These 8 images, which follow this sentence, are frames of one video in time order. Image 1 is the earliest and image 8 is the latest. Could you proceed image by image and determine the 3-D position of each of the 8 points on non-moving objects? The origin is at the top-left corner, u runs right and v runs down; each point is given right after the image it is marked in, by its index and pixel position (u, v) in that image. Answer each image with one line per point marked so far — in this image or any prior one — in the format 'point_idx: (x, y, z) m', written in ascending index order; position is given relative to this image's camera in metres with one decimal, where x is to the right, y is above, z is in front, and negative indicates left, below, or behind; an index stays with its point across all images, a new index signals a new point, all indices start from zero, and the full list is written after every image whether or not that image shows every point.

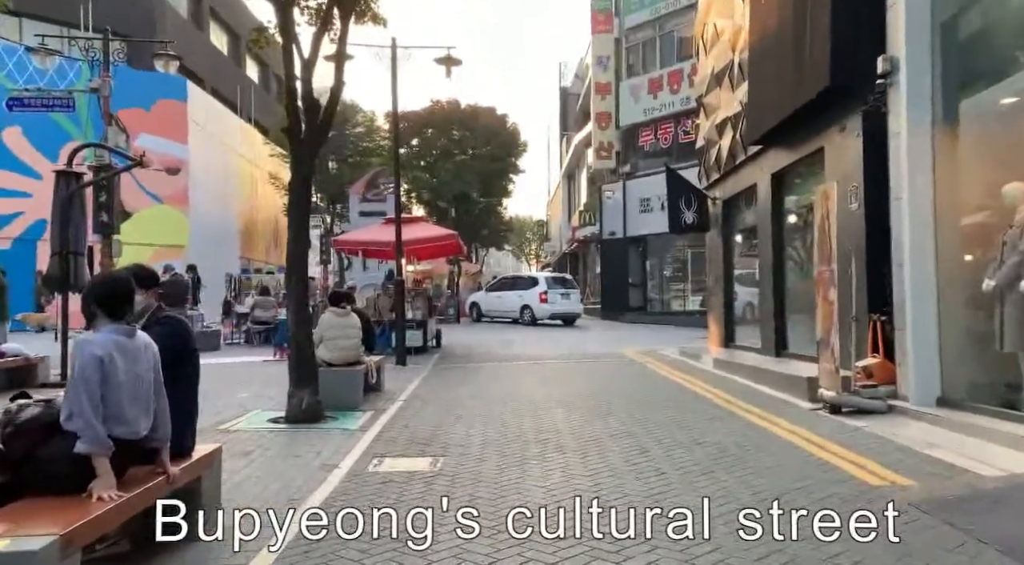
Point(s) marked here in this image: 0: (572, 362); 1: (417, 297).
0: (+1.3, -1.7, +14.2) m
1: (-2.3, -0.4, +16.4) m
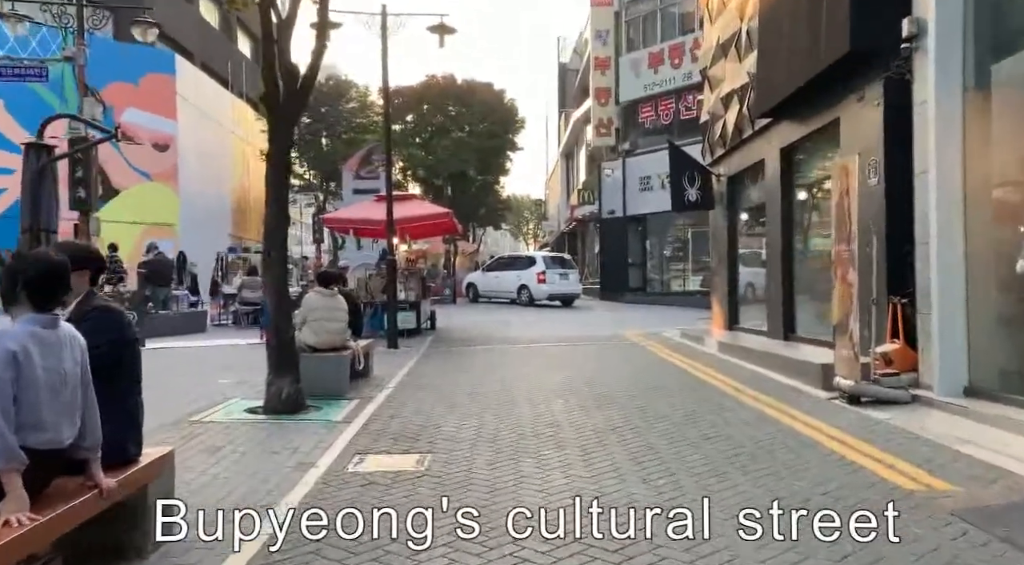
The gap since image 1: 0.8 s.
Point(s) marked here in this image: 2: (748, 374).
0: (+1.2, -1.3, +13.6) m
1: (-2.4, +0.1, +15.8) m
2: (+3.5, -1.3, +10.0) m
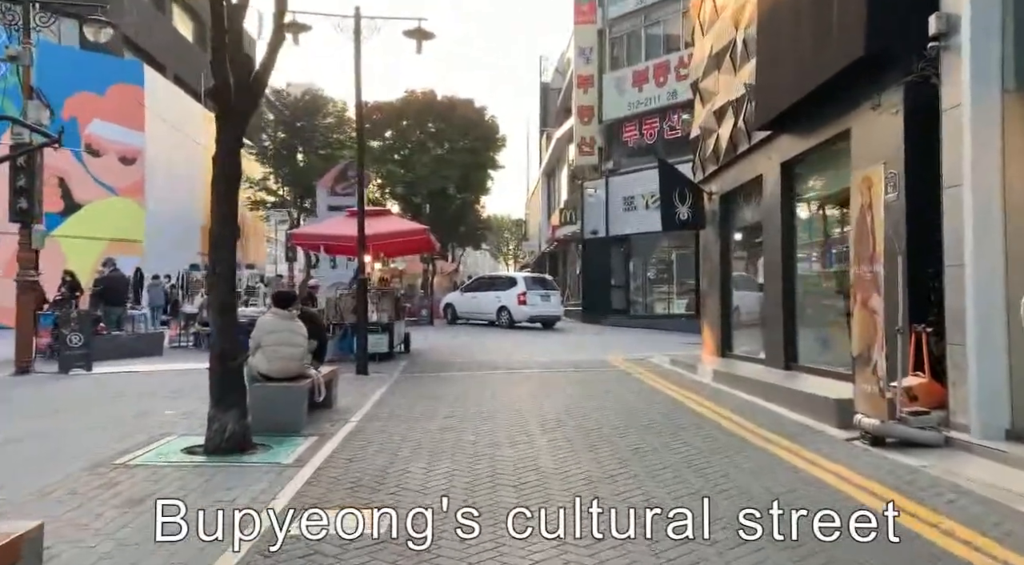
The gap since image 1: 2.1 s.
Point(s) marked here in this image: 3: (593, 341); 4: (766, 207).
0: (+0.8, -1.7, +12.7) m
1: (-2.8, -0.3, +14.9) m
2: (+3.2, -1.7, +9.2) m
3: (+2.3, -1.7, +19.6) m
4: (+4.3, +1.3, +11.4) m
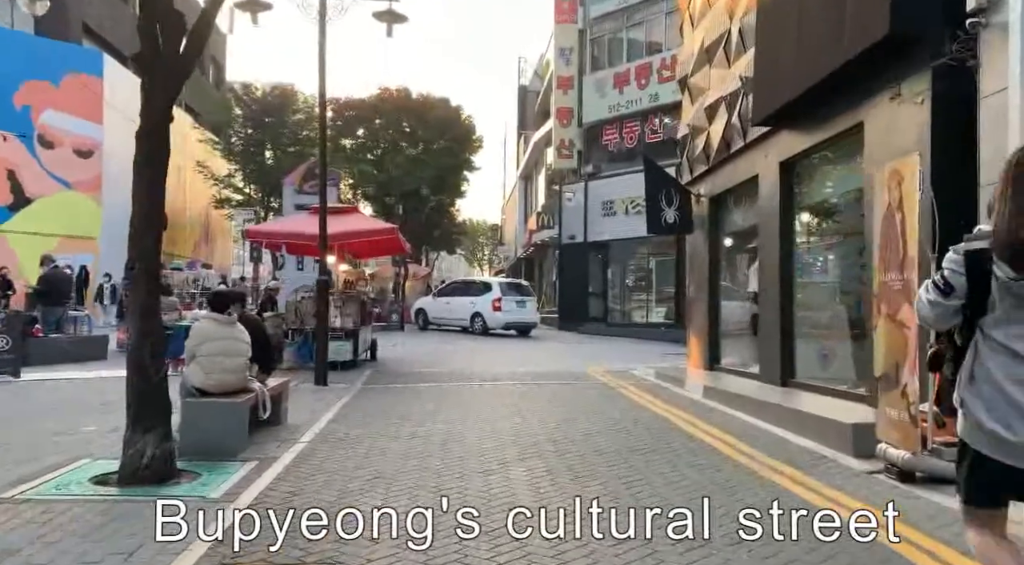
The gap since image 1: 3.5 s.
0: (+0.3, -1.8, +11.8) m
1: (-3.3, -0.4, +13.8) m
2: (+2.9, -1.8, +8.3) m
3: (+1.6, -1.9, +18.8) m
4: (+3.9, +1.1, +10.6) m
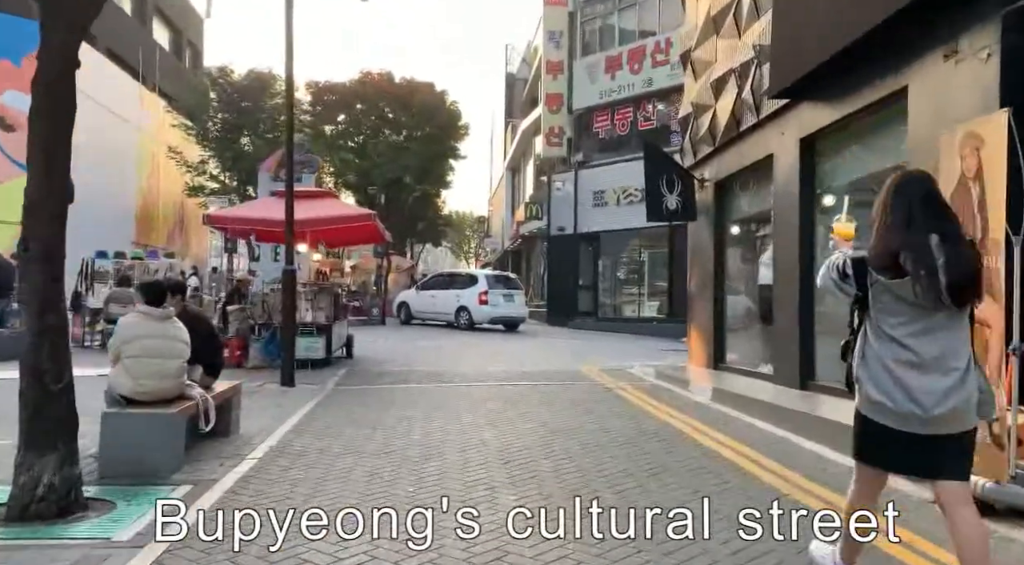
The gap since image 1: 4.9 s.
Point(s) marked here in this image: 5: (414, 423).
0: (+0.1, -1.6, +10.8) m
1: (-3.6, -0.2, +12.7) m
2: (+2.7, -1.7, +7.3) m
3: (+1.3, -1.7, +17.7) m
4: (+3.7, +1.3, +9.6) m
5: (-1.1, -1.6, +7.7) m
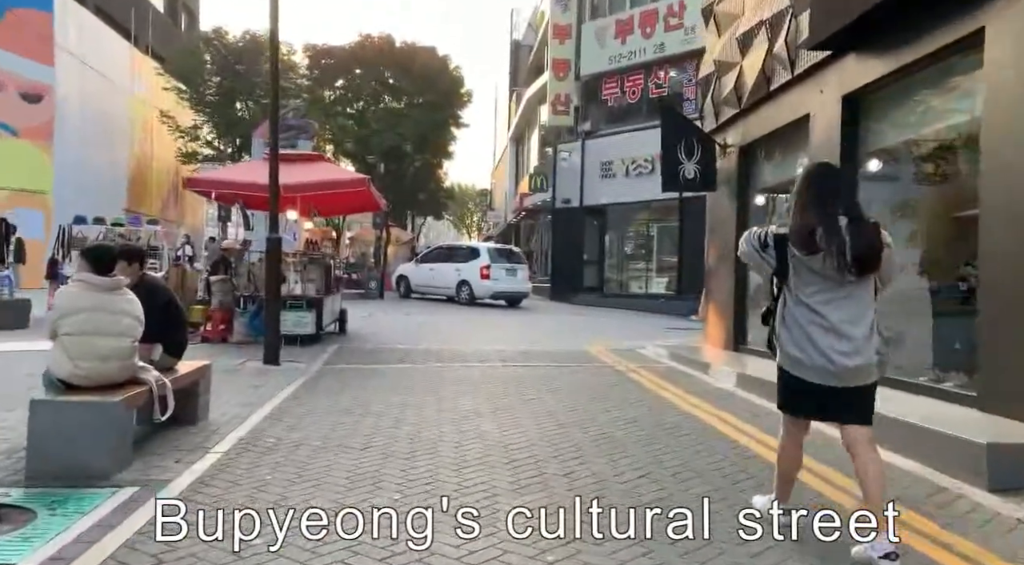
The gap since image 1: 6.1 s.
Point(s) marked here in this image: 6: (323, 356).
0: (+0.2, -1.2, +9.9) m
1: (-3.5, +0.3, +11.8) m
2: (+2.8, -1.4, +6.5) m
3: (+1.3, -1.0, +16.9) m
4: (+3.8, +1.6, +8.7) m
5: (-1.1, -1.3, +6.8) m
6: (-2.9, -1.2, +10.6) m
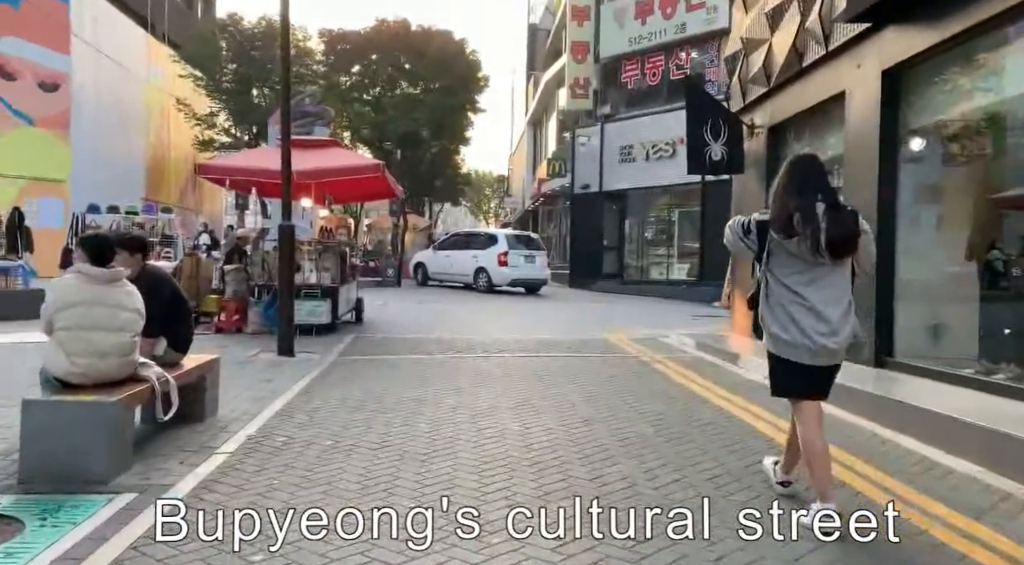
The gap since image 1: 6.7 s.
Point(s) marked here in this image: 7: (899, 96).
0: (+0.5, -1.1, +9.6) m
1: (-3.2, +0.5, +11.5) m
2: (+2.9, -1.3, +6.1) m
3: (+1.8, -0.7, +16.5) m
4: (+4.1, +1.7, +8.2) m
5: (-0.9, -1.2, +6.5) m
6: (-2.6, -1.0, +10.4) m
7: (+4.2, +2.0, +7.4) m
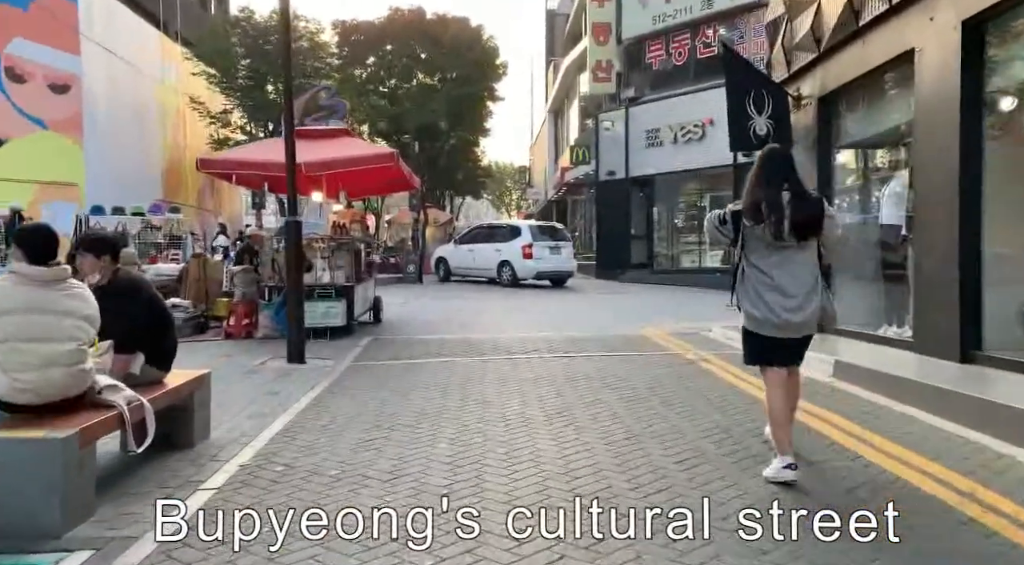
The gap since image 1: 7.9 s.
0: (+0.8, -1.0, +8.7) m
1: (-2.8, +0.5, +10.8) m
2: (+3.2, -1.2, +5.2) m
3: (+2.4, -0.5, +15.6) m
4: (+4.3, +1.9, +7.2) m
5: (-0.6, -1.2, +5.7) m
6: (-2.2, -1.0, +9.6) m
7: (+4.4, +2.2, +6.4) m
